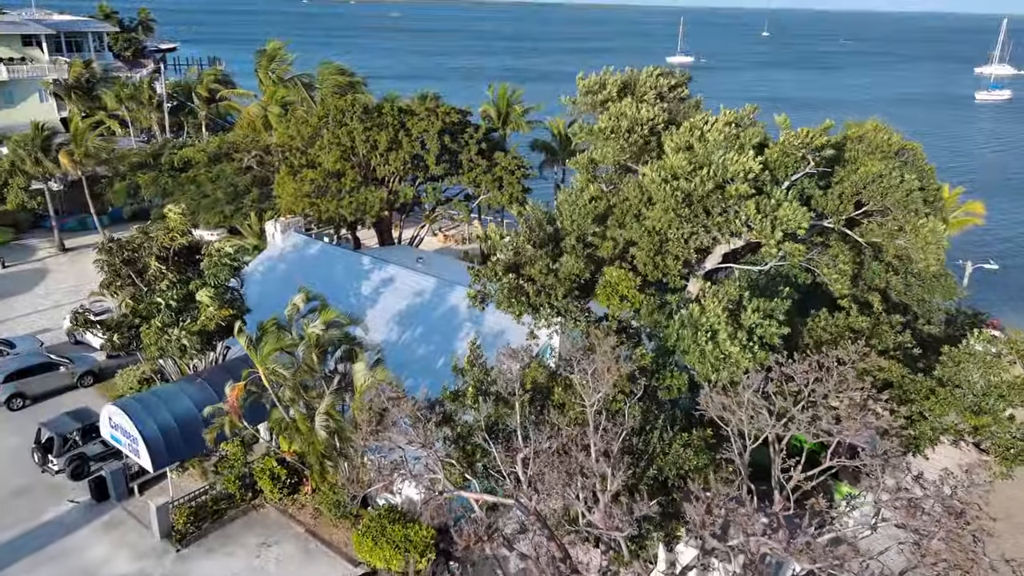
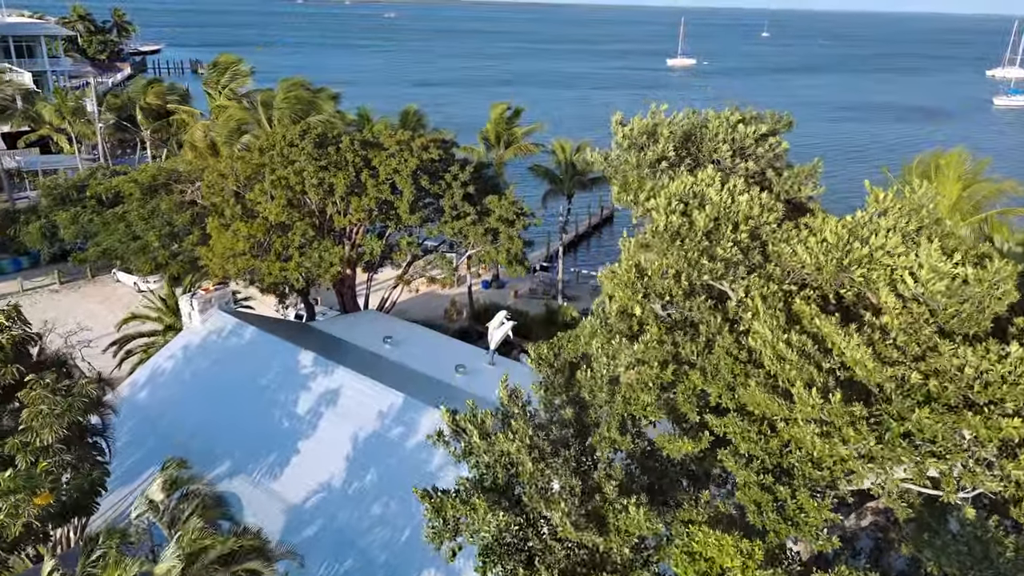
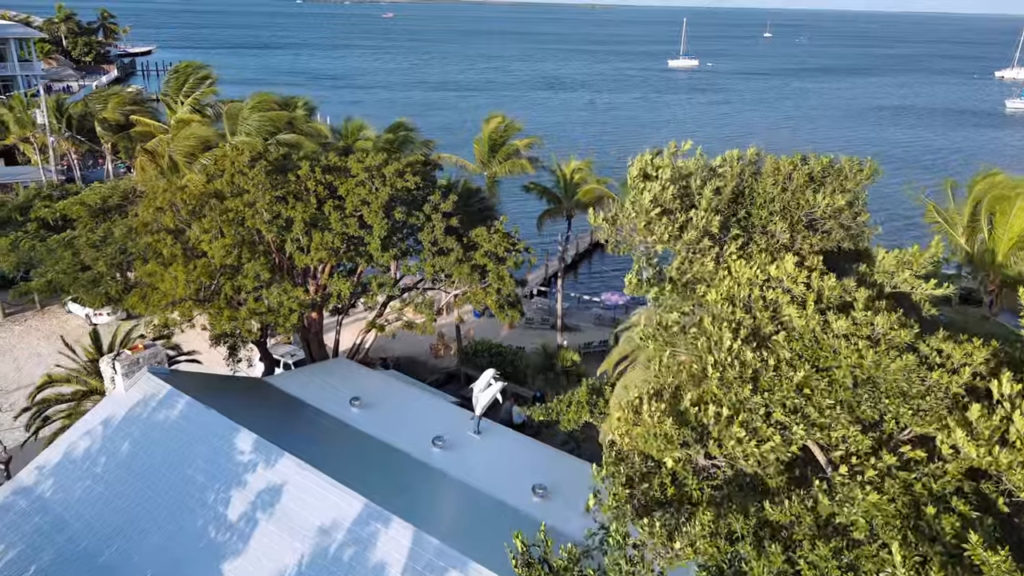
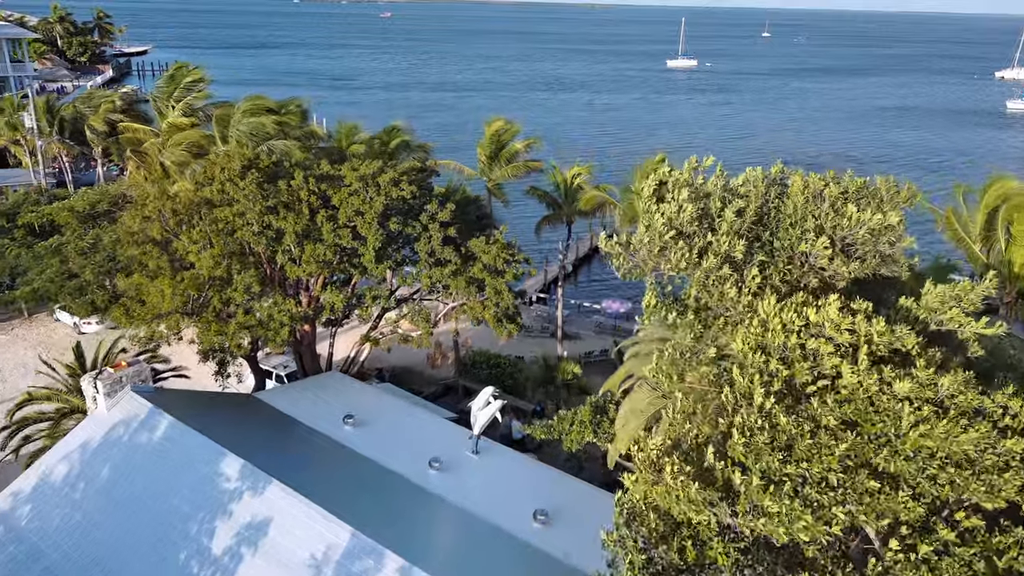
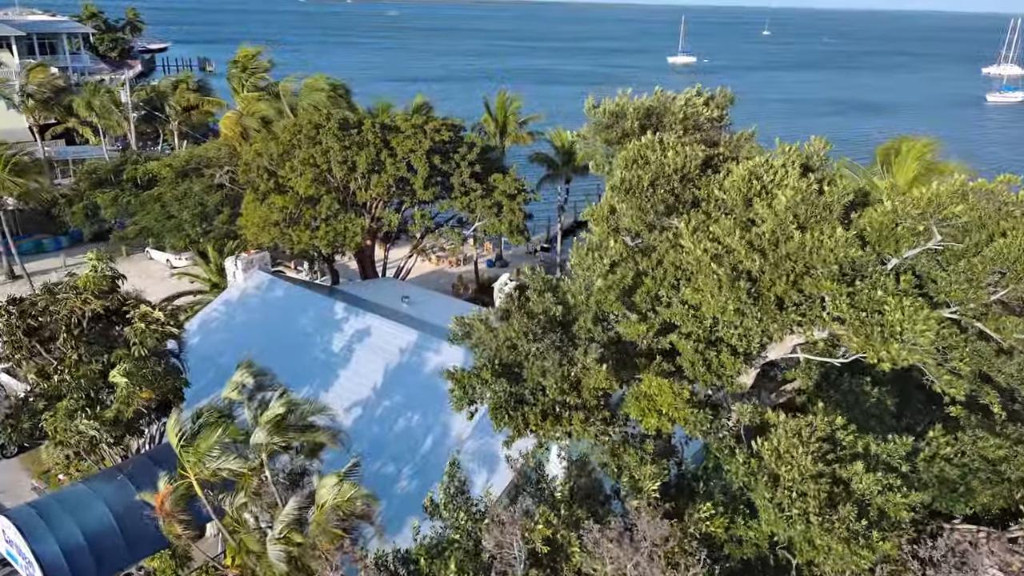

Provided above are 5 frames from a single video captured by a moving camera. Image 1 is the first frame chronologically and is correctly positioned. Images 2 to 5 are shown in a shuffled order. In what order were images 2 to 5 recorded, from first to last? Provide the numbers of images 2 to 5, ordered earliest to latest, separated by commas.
5, 2, 3, 4
